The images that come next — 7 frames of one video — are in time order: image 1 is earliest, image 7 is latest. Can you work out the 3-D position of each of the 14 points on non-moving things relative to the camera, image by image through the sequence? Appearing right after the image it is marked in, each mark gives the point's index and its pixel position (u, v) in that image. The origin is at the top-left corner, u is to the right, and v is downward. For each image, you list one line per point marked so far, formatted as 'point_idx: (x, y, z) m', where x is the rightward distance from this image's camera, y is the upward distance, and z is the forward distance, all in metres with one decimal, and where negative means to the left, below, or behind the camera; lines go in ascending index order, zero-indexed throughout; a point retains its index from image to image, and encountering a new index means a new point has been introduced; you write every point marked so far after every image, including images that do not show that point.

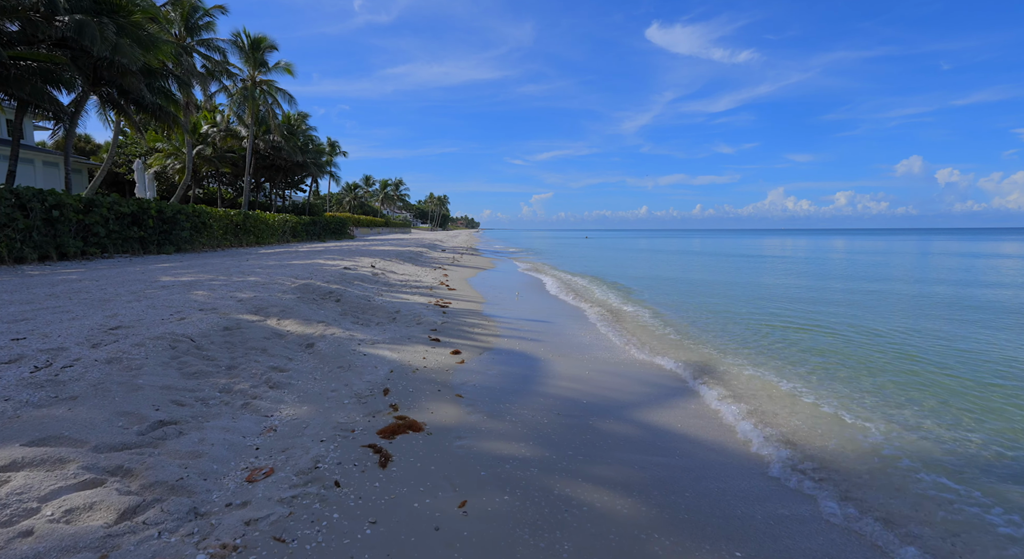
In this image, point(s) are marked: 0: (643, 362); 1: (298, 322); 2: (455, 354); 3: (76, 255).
0: (+1.8, -1.1, +7.4) m
1: (-3.0, -0.6, +7.6) m
2: (-0.7, -1.0, +7.0) m
3: (-14.5, +0.8, +17.9) m
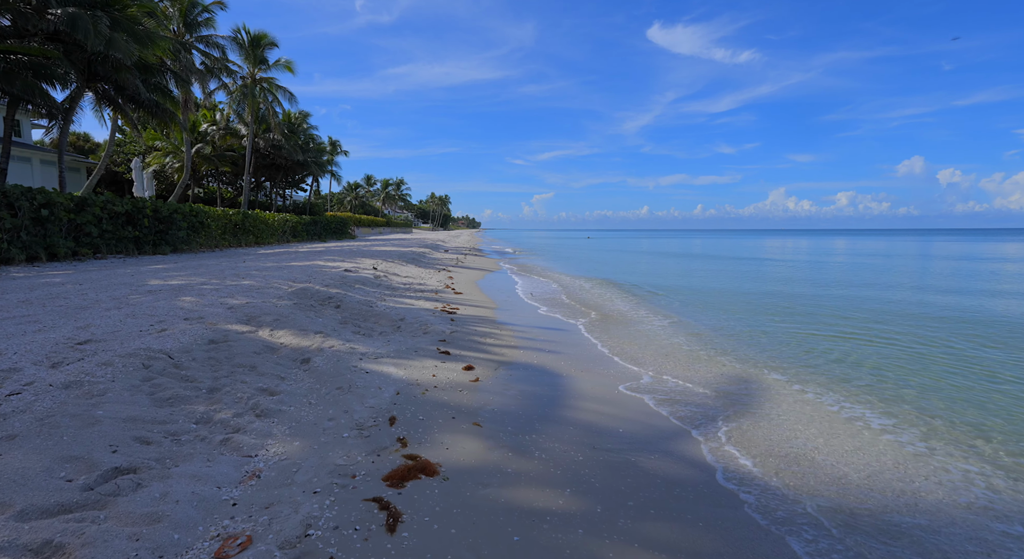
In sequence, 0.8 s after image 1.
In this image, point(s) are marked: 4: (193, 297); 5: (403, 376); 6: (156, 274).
0: (+2.0, -1.2, +6.7) m
1: (-2.8, -0.7, +6.9) m
2: (-0.5, -1.1, +6.2) m
3: (-14.3, +0.8, +17.2) m
4: (-5.2, -0.3, +8.7) m
5: (-1.2, -1.0, +5.7) m
6: (-8.8, +0.1, +13.3) m
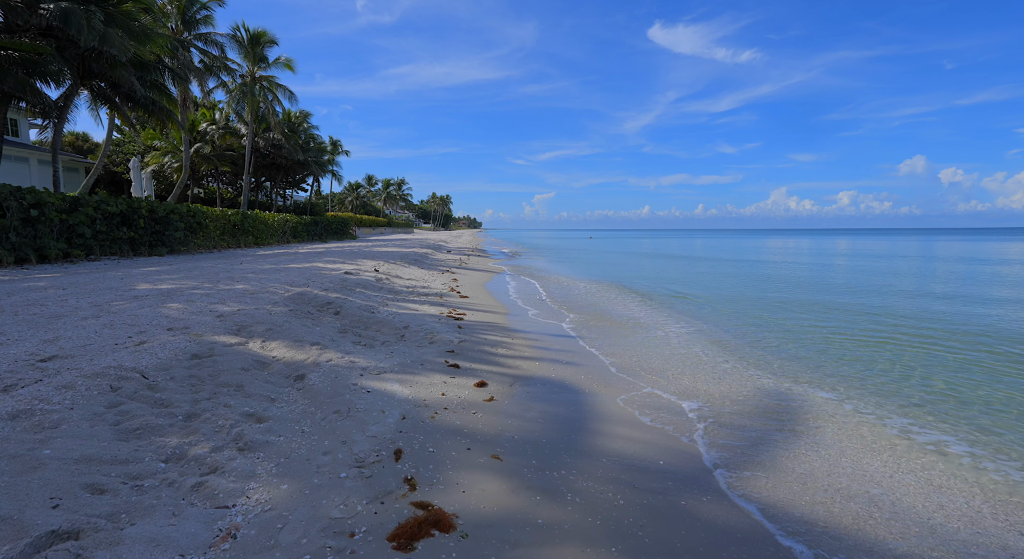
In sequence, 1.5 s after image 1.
0: (+2.2, -1.3, +6.1) m
1: (-2.6, -0.8, +6.2) m
2: (-0.3, -1.1, +5.6) m
3: (-14.1, +0.7, +16.6) m
4: (-5.0, -0.4, +8.1) m
5: (-1.0, -1.1, +5.1) m
6: (-8.6, +0.1, +12.6) m
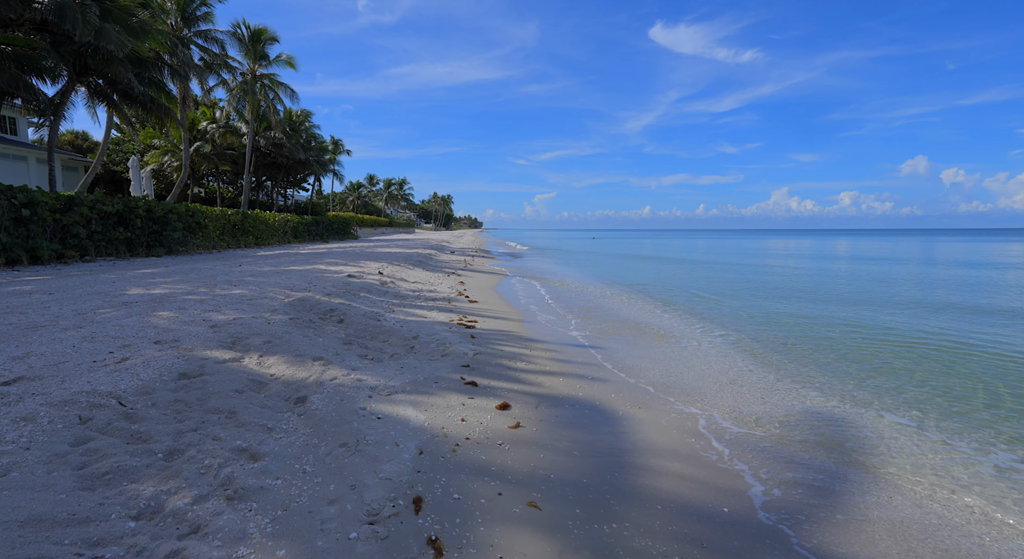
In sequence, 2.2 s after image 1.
0: (+2.5, -1.4, +5.4) m
1: (-2.4, -0.9, +5.6) m
2: (-0.1, -1.2, +5.0) m
3: (-13.8, +0.6, +16.0) m
4: (-4.7, -0.4, +7.5) m
5: (-0.7, -1.2, +4.5) m
6: (-8.4, 0.0, +12.0) m
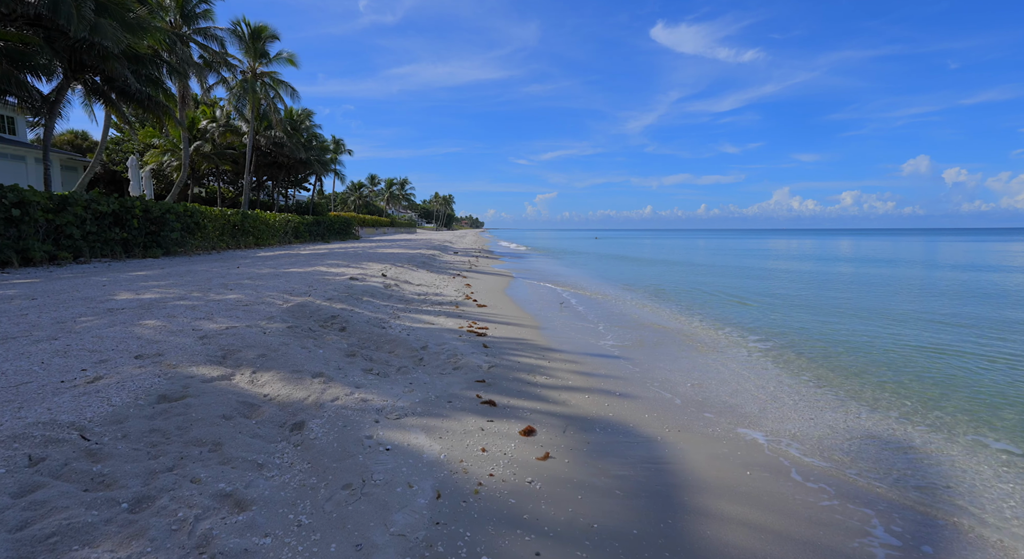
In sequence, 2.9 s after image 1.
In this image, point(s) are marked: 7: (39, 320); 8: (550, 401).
0: (+2.7, -1.4, +4.8) m
1: (-2.2, -0.9, +5.0) m
2: (+0.1, -1.3, +4.4) m
3: (-13.6, +0.5, +15.4) m
4: (-4.5, -0.5, +6.9) m
5: (-0.5, -1.3, +3.9) m
6: (-8.1, -0.1, +11.5) m
7: (-5.9, -0.5, +6.7) m
8: (+0.4, -1.2, +5.5) m
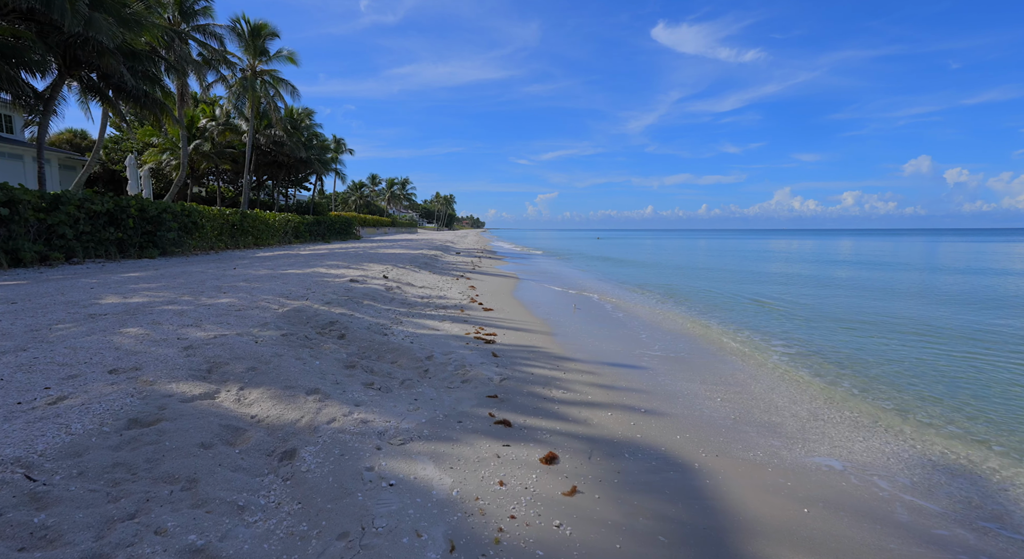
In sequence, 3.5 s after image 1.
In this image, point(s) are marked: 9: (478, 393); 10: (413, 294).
0: (+2.8, -1.5, +4.3) m
1: (-2.0, -1.0, +4.5) m
2: (+0.3, -1.3, +3.8) m
3: (-13.4, +0.5, +14.9) m
4: (-4.4, -0.6, +6.4) m
5: (-0.4, -1.3, +3.3) m
6: (-8.0, -0.1, +10.9) m
7: (-5.8, -0.6, +6.2) m
8: (+0.5, -1.3, +4.9) m
9: (-0.4, -1.1, +5.4) m
10: (-2.3, -0.3, +12.1) m
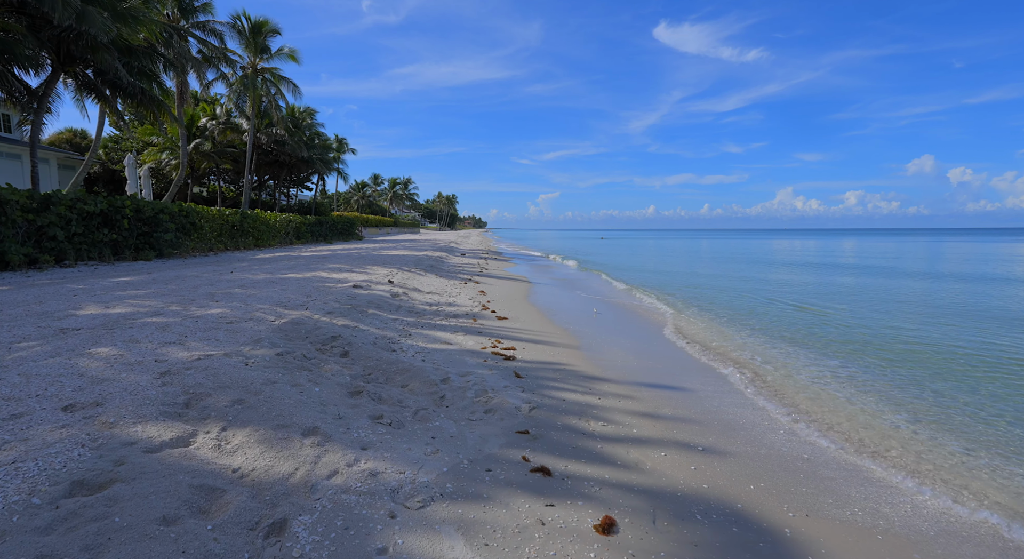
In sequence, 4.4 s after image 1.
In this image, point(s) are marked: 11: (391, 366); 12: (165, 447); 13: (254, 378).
0: (+3.1, -1.6, +3.5) m
1: (-1.7, -1.1, +3.7) m
2: (+0.6, -1.5, +3.0) m
3: (-13.1, +0.4, +14.2) m
4: (-4.1, -0.7, +5.6) m
5: (-0.1, -1.4, +2.5) m
6: (-7.7, -0.3, +10.1) m
7: (-5.5, -0.7, +5.4) m
8: (+0.8, -1.4, +4.1) m
9: (-0.1, -1.2, +4.6) m
10: (-1.9, -0.4, +11.3) m
11: (-1.4, -0.9, +6.1) m
12: (-2.2, -1.1, +3.4) m
13: (-2.3, -0.9, +4.8) m
